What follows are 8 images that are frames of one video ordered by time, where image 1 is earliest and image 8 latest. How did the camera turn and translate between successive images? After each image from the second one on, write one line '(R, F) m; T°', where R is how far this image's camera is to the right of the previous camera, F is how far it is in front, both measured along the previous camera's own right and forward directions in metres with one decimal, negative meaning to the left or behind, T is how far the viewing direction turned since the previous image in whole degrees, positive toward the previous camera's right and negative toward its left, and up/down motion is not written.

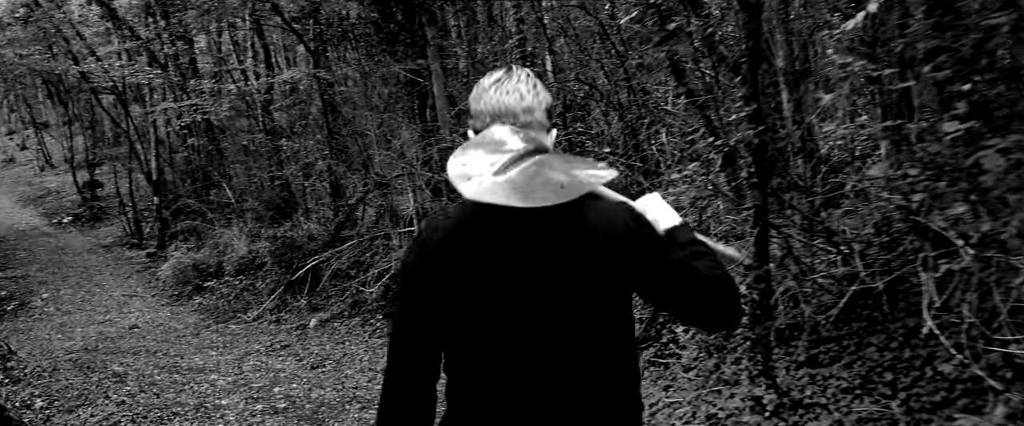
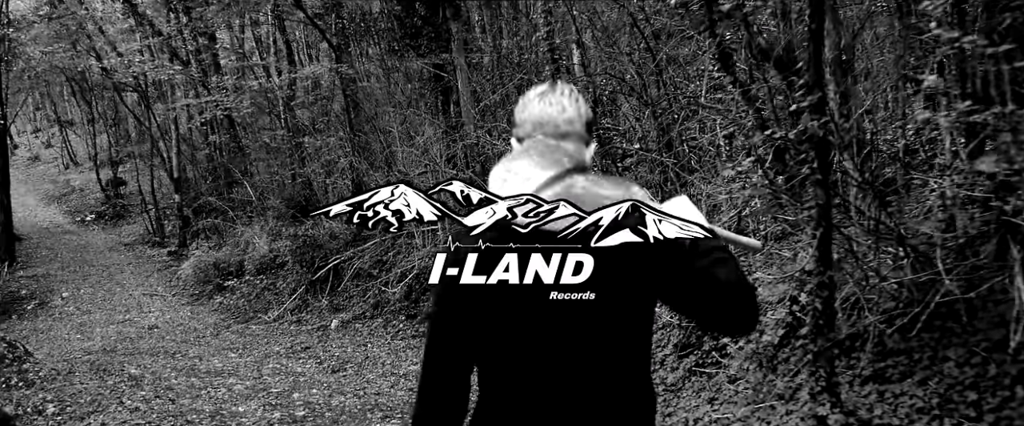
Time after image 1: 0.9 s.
(-0.1, +0.4) m; -1°
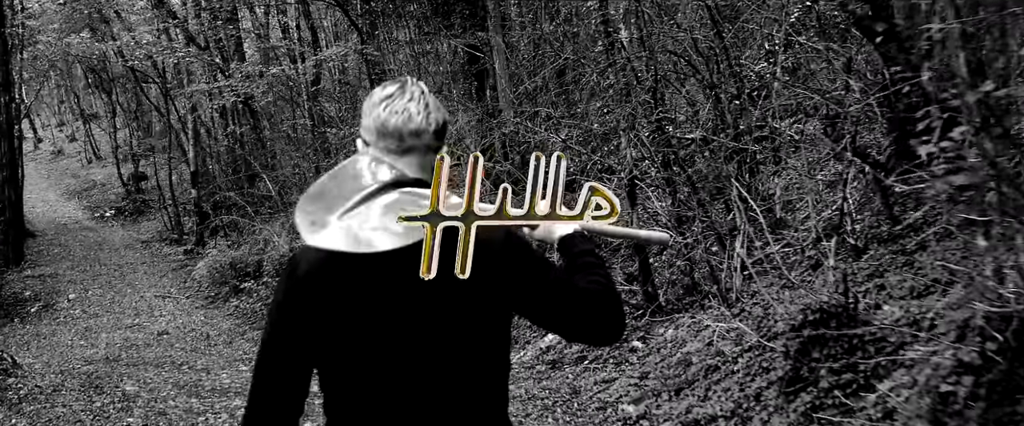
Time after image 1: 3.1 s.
(-0.2, +1.4) m; -2°
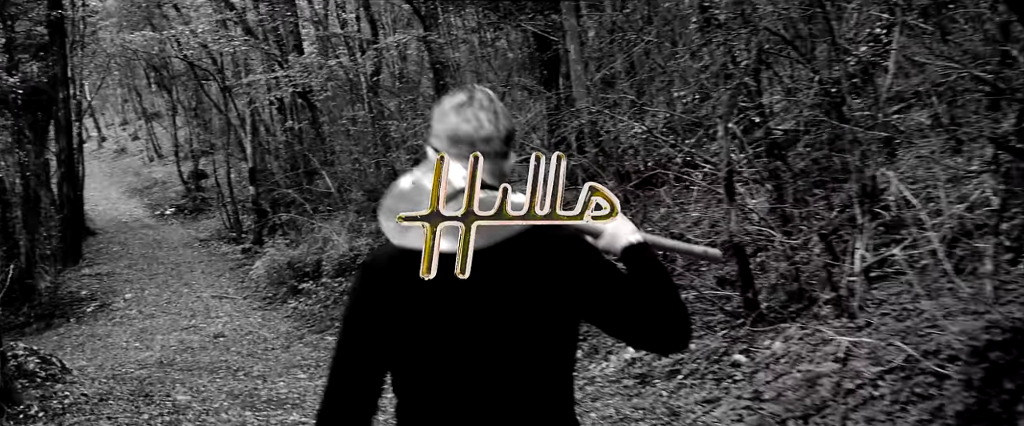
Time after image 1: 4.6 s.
(-0.3, +0.9) m; -3°
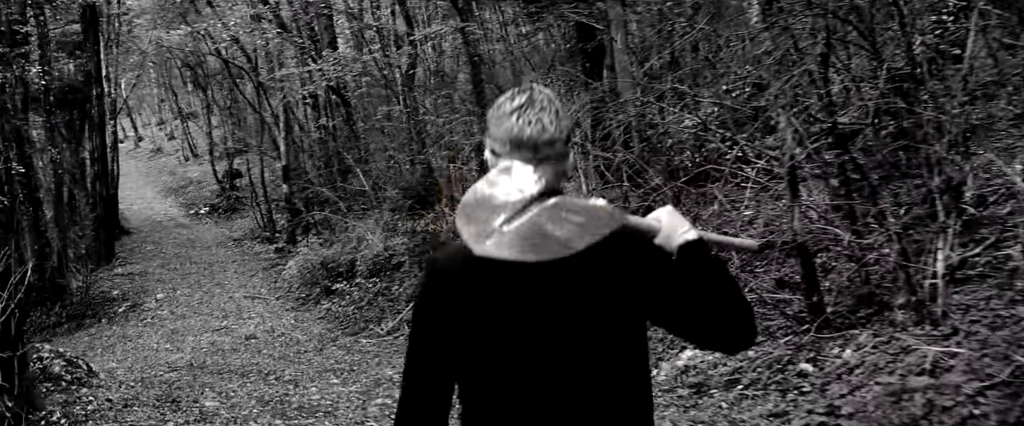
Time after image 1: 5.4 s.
(-0.1, +0.5) m; -2°
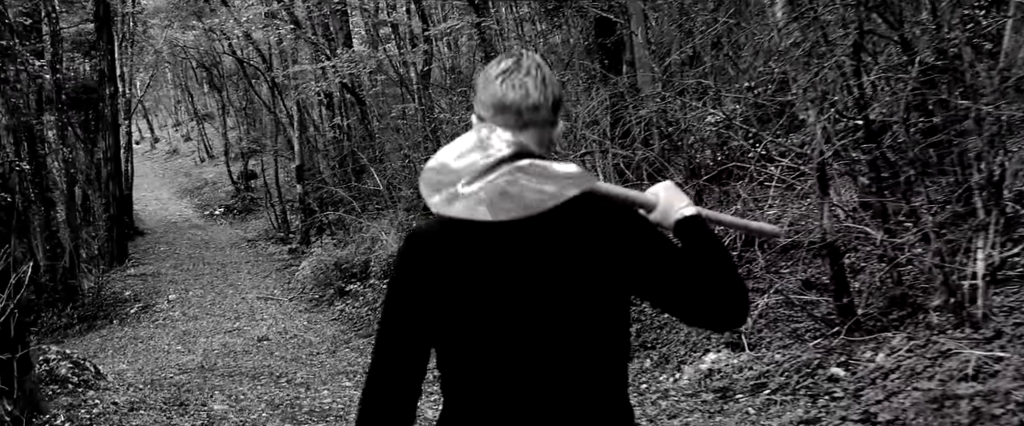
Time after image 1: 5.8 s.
(0.0, +0.3) m; -1°
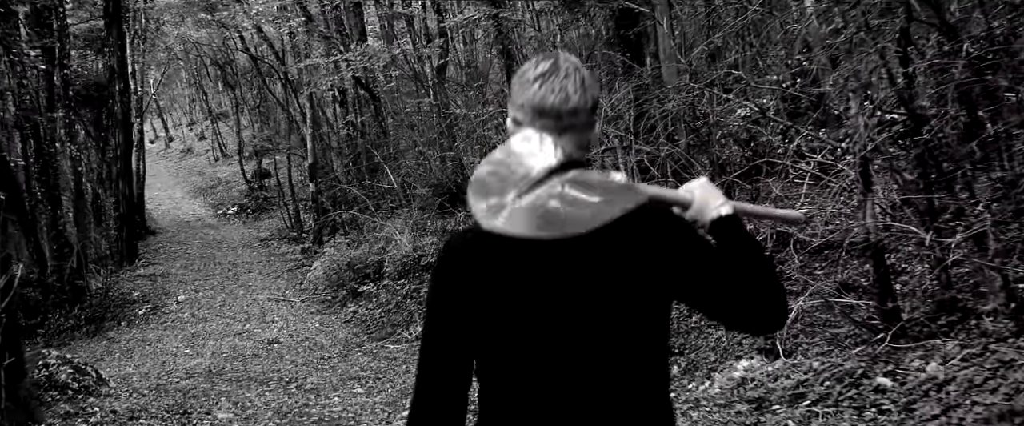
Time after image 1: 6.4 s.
(0.0, +0.5) m; -1°
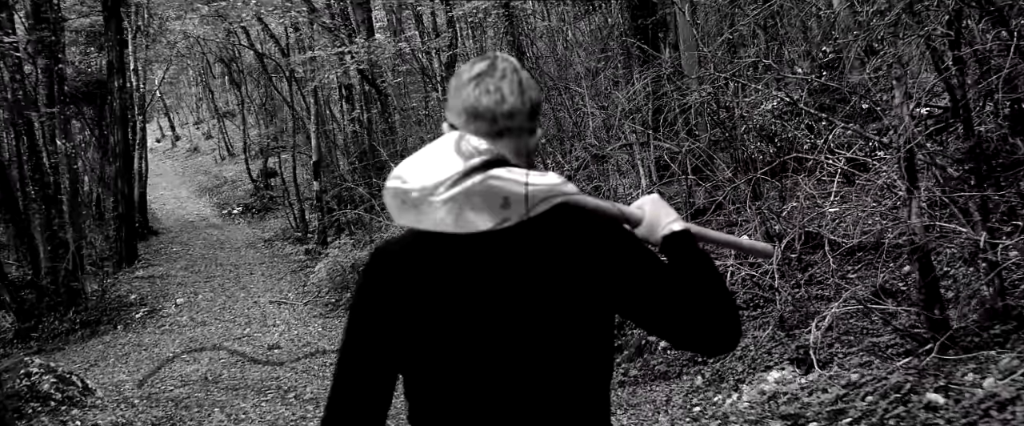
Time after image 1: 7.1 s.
(0.0, +0.6) m; -1°
